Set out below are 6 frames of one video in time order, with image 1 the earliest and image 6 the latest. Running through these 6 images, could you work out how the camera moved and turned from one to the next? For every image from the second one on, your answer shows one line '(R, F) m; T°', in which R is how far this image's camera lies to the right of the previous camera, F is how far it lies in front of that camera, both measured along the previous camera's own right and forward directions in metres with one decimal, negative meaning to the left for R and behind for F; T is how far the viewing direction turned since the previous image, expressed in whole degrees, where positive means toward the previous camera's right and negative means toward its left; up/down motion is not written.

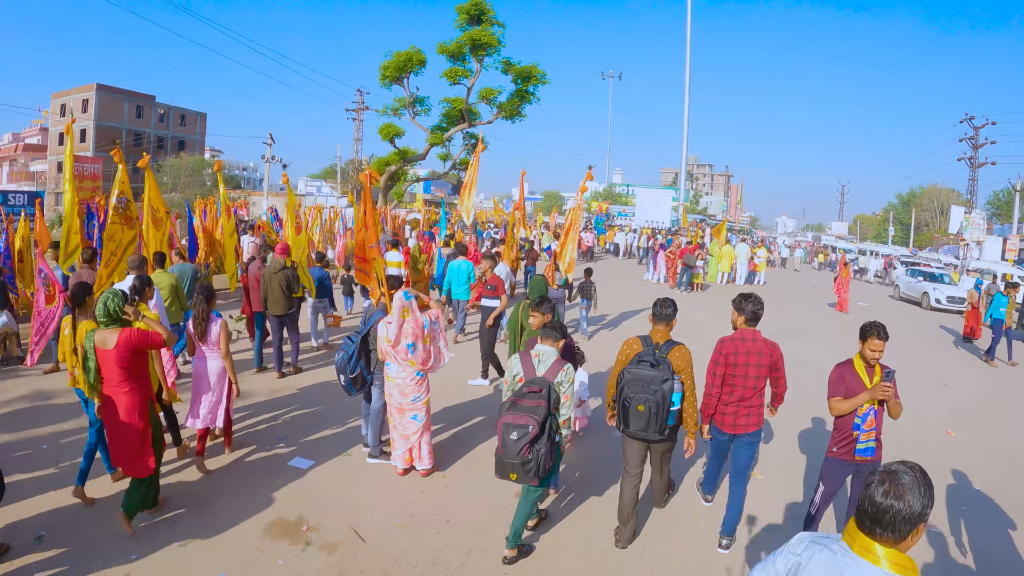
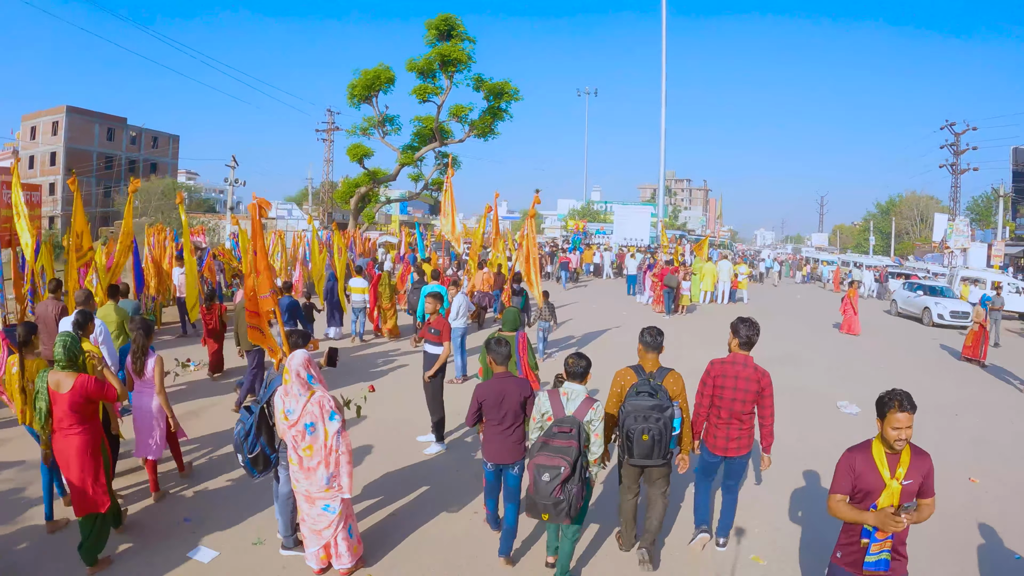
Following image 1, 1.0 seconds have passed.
(+0.2, +0.5) m; +2°
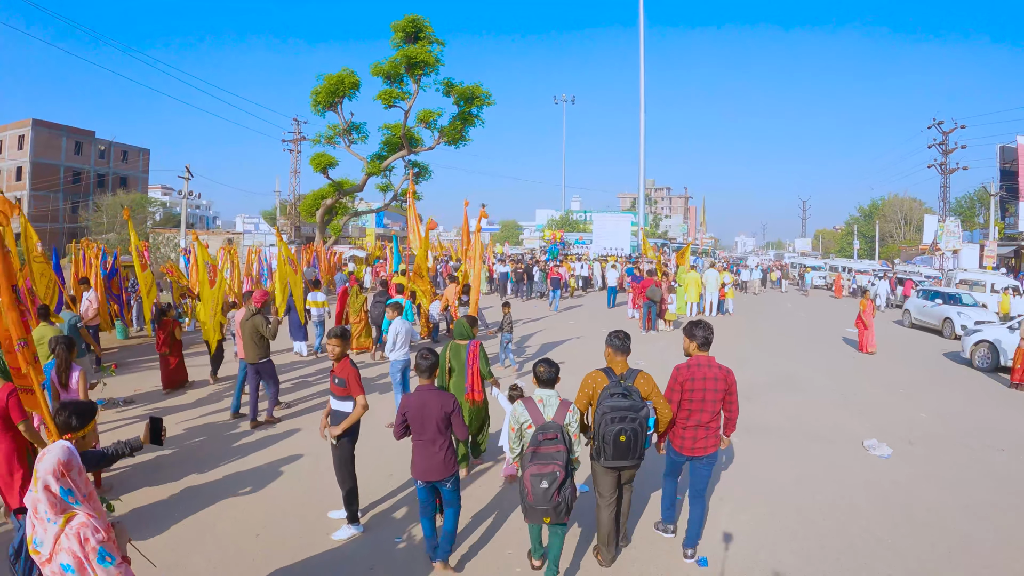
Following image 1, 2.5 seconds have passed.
(+0.2, +0.8) m; +1°
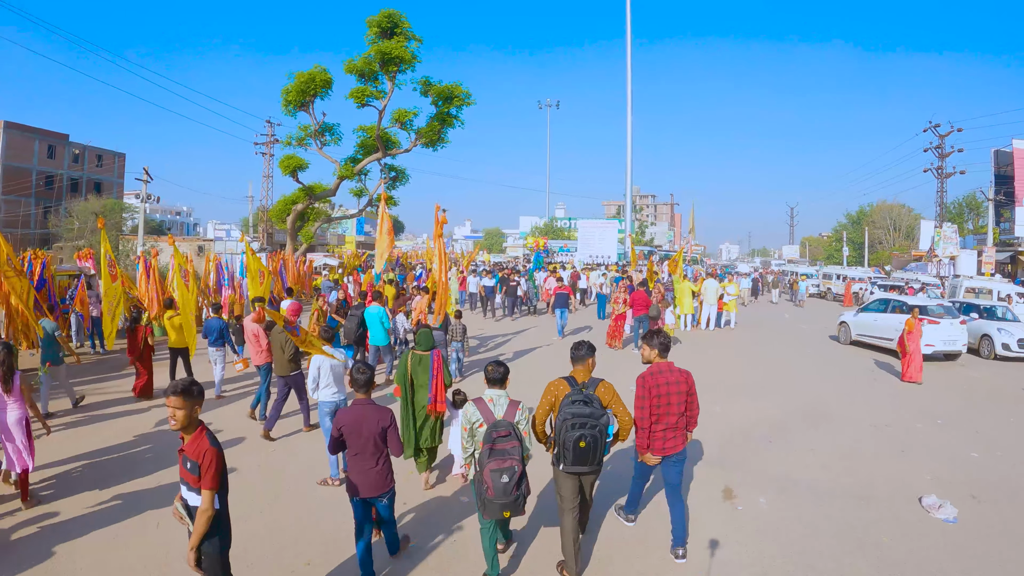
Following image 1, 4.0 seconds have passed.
(+0.1, +0.7) m; +1°
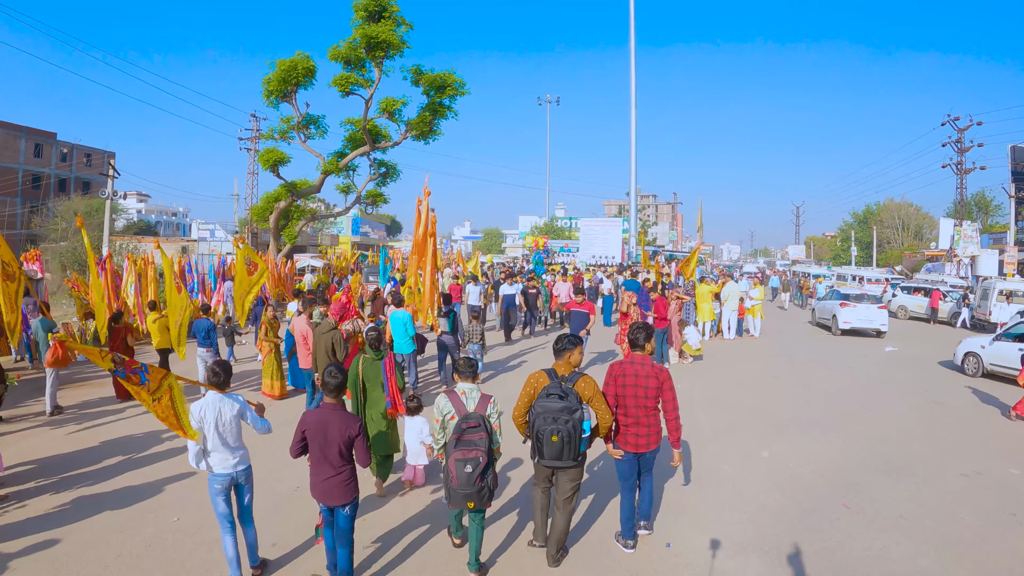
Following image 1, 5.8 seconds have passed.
(0.0, +0.8) m; 0°
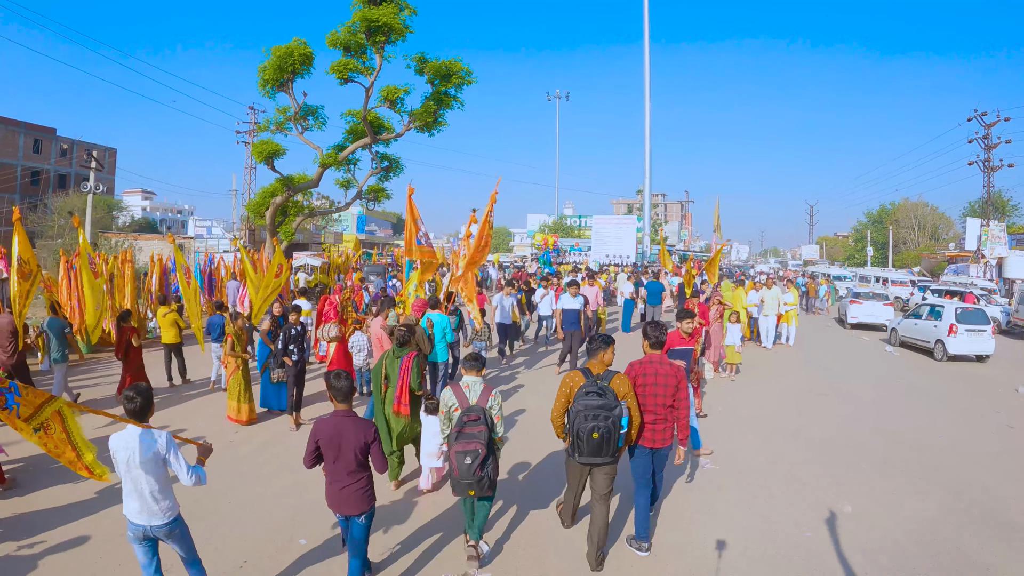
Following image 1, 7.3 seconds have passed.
(-0.1, +0.6) m; 0°
